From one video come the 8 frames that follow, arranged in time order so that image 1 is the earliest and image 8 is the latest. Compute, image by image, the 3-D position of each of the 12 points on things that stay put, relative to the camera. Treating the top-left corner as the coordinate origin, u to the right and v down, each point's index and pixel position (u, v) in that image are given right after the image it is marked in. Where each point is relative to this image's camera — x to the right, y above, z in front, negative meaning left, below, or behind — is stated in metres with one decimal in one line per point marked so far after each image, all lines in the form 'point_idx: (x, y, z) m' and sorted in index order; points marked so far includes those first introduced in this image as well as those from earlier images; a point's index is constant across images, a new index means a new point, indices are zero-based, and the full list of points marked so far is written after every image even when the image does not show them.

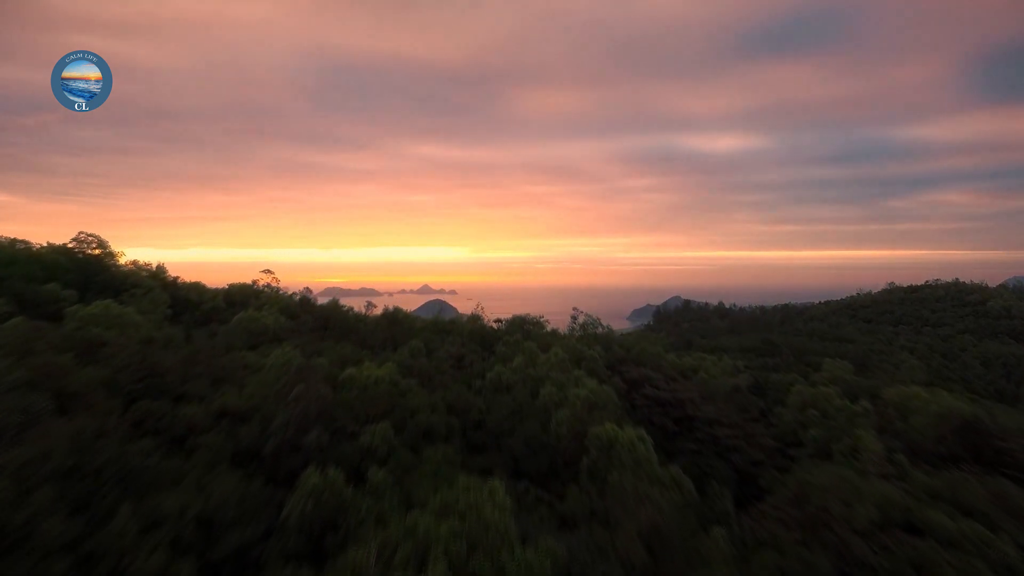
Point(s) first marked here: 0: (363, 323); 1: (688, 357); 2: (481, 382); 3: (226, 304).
0: (-2.1, -0.5, +7.2) m
1: (+3.9, -1.5, +10.8) m
2: (-0.3, -1.0, +5.3) m
3: (-4.5, -0.2, +7.9) m
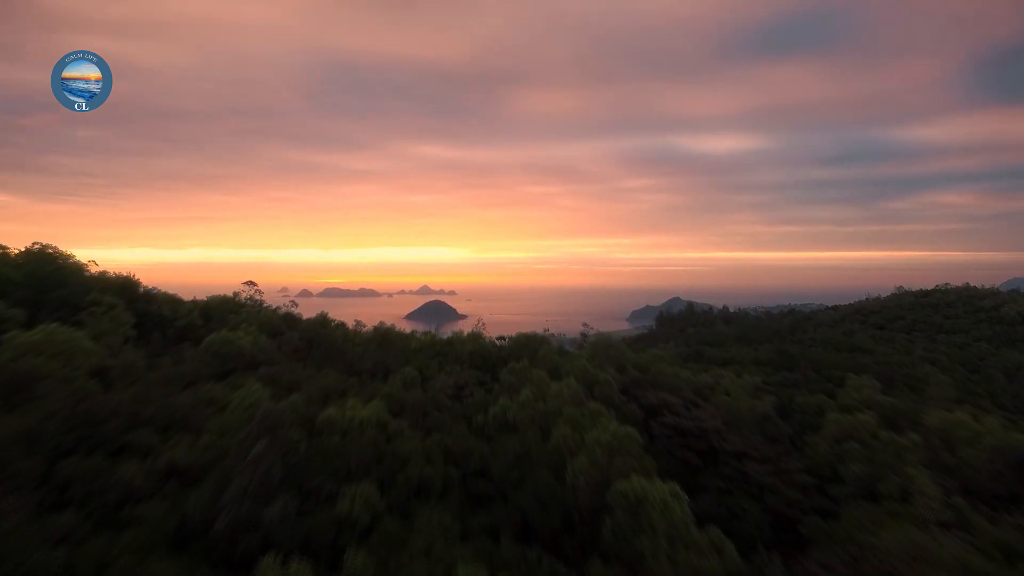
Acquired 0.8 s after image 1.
0: (-2.1, -0.7, +6.5) m
1: (+3.9, -1.7, +10.1) m
2: (-0.3, -1.2, +4.6) m
3: (-4.5, -0.4, +7.2) m
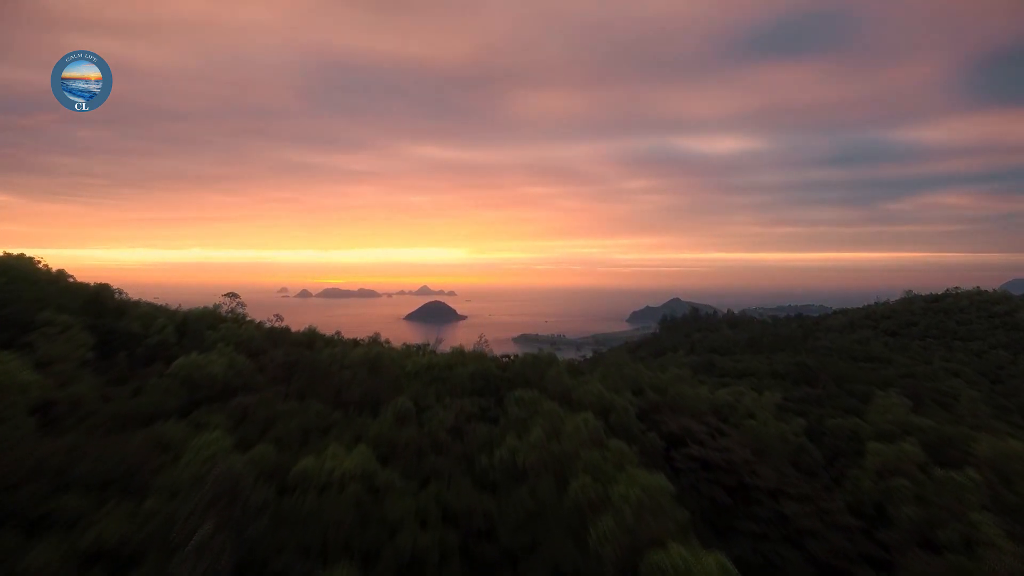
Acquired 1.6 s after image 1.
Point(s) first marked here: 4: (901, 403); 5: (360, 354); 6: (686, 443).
0: (-2.0, -0.9, +5.8) m
1: (+4.0, -1.9, +9.5) m
2: (-0.2, -1.4, +4.0) m
3: (-4.4, -0.6, +6.6) m
4: (+6.8, -2.0, +8.9) m
5: (-1.9, -0.8, +6.2) m
6: (+2.0, -1.8, +5.8) m
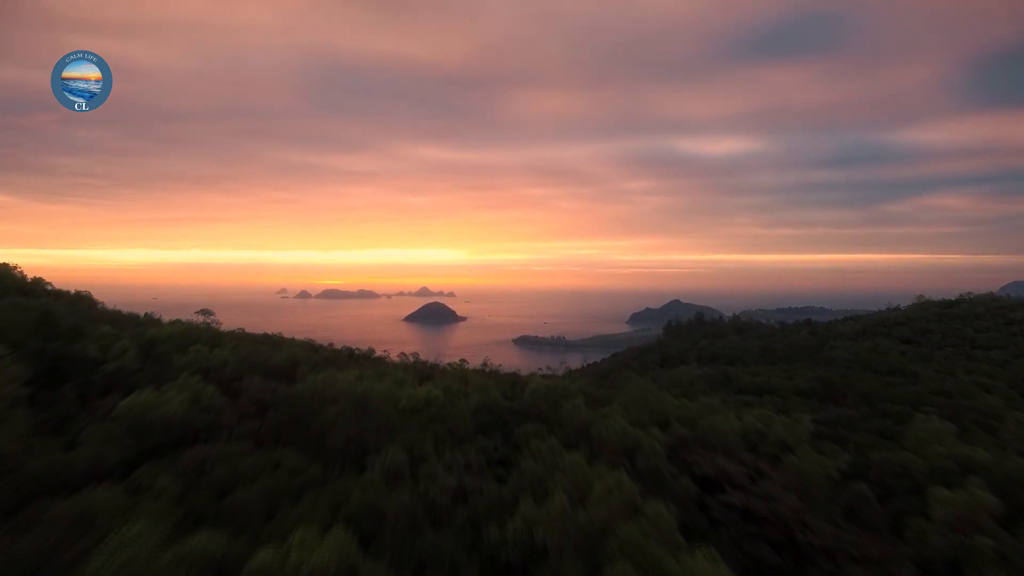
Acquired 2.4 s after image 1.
0: (-1.9, -1.1, +5.0) m
1: (+4.1, -2.1, +8.7) m
2: (-0.1, -1.6, +3.2) m
3: (-4.3, -0.8, +5.8) m
4: (+6.9, -2.2, +8.1) m
5: (-1.8, -1.0, +5.4) m
6: (+2.1, -2.0, +5.0) m
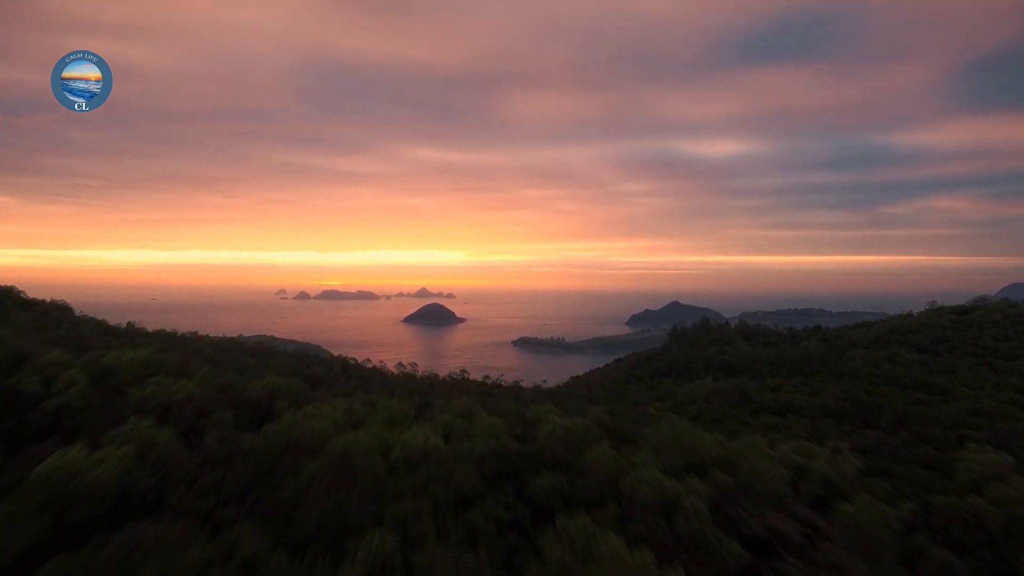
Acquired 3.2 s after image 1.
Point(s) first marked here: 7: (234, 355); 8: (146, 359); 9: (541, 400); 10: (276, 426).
0: (-1.8, -1.3, +4.2) m
1: (+4.2, -2.4, +7.9) m
2: (0.0, -1.8, +2.4) m
3: (-4.2, -1.0, +4.9) m
4: (+7.1, -2.5, +7.3) m
5: (-1.7, -1.3, +4.6) m
6: (+2.2, -2.2, +4.2) m
7: (-6.7, -1.7, +12.1) m
8: (-4.2, -0.8, +5.8) m
9: (+0.5, -2.1, +8.8) m
10: (-2.2, -1.2, +4.7) m
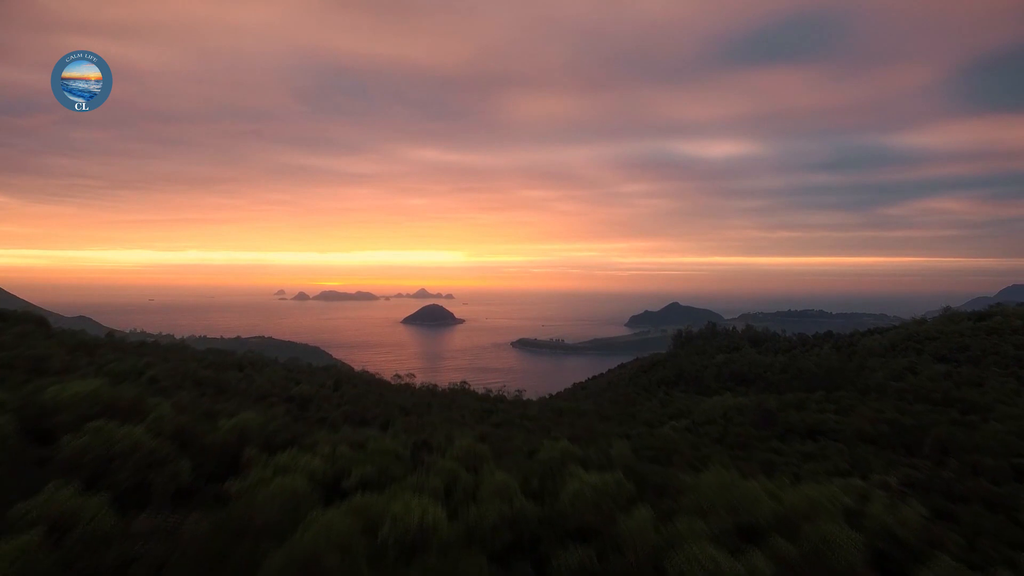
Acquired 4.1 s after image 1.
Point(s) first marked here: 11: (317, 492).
0: (-1.6, -1.5, +3.3) m
1: (+4.3, -2.6, +7.0) m
2: (+0.2, -2.0, +1.5) m
3: (-4.0, -1.2, +4.1) m
4: (+7.2, -2.7, +6.4) m
5: (-1.5, -1.5, +3.7) m
6: (+2.4, -2.4, +3.4) m
7: (-6.6, -1.9, +11.3) m
8: (-4.1, -1.0, +4.9) m
9: (+0.6, -2.3, +7.9) m
10: (-2.1, -1.5, +3.8) m
11: (-1.5, -1.6, +4.0) m
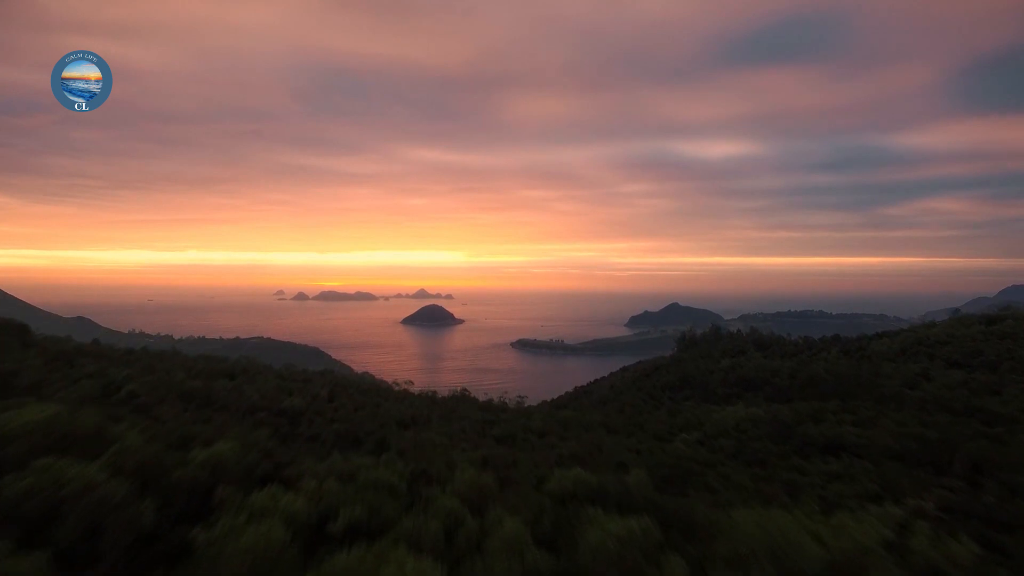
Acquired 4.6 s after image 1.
0: (-1.6, -1.7, +2.8) m
1: (+4.4, -2.7, +6.5) m
2: (+0.2, -2.1, +1.0) m
3: (-4.0, -1.4, +3.5) m
4: (+7.3, -2.8, +5.9) m
5: (-1.5, -1.6, +3.2) m
6: (+2.4, -2.6, +2.8) m
7: (-6.5, -2.0, +10.7) m
8: (-4.0, -1.1, +4.4) m
9: (+0.7, -2.4, +7.4) m
10: (-2.0, -1.6, +3.3) m
11: (-1.5, -1.7, +3.4) m
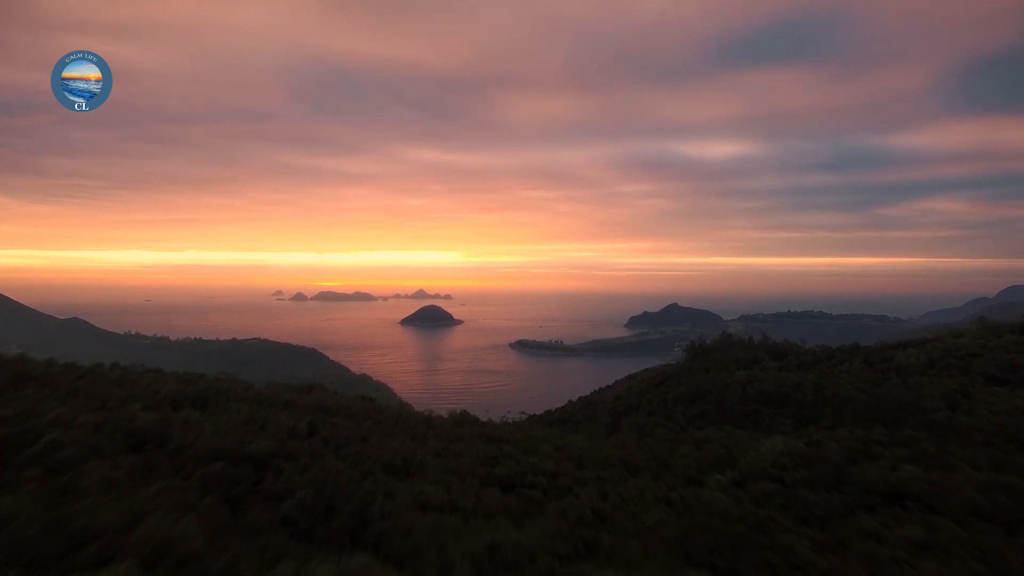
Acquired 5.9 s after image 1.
0: (-1.4, -2.0, +1.3) m
1: (+4.5, -3.0, +5.0) m
2: (+0.4, -2.5, -0.5) m
3: (-3.8, -1.7, +2.1) m
4: (+7.4, -3.2, +4.4) m
5: (-1.3, -1.9, +1.7) m
6: (+2.6, -2.9, +1.4) m
7: (-6.4, -2.4, +9.2) m
8: (-3.9, -1.4, +2.9) m
9: (+0.8, -2.7, +5.9) m
10: (-1.9, -1.9, +1.8) m
11: (-1.3, -2.0, +2.0) m
